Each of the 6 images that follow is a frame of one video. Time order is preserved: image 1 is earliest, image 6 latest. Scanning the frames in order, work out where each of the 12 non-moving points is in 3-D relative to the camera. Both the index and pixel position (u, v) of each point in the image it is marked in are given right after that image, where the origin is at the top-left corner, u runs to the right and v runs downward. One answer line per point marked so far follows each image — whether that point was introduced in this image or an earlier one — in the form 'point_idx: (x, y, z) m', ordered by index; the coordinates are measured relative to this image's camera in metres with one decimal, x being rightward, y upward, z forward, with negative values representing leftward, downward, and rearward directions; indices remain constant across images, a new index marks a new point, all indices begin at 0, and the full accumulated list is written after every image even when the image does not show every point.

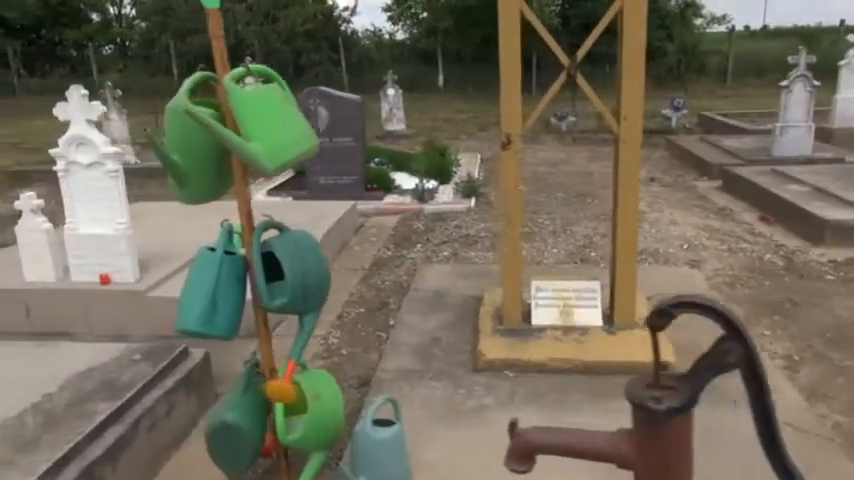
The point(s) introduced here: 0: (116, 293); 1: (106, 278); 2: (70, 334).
0: (-2.3, -0.4, +4.5) m
1: (-2.4, -0.3, +4.6) m
2: (-2.7, -0.7, +4.7) m
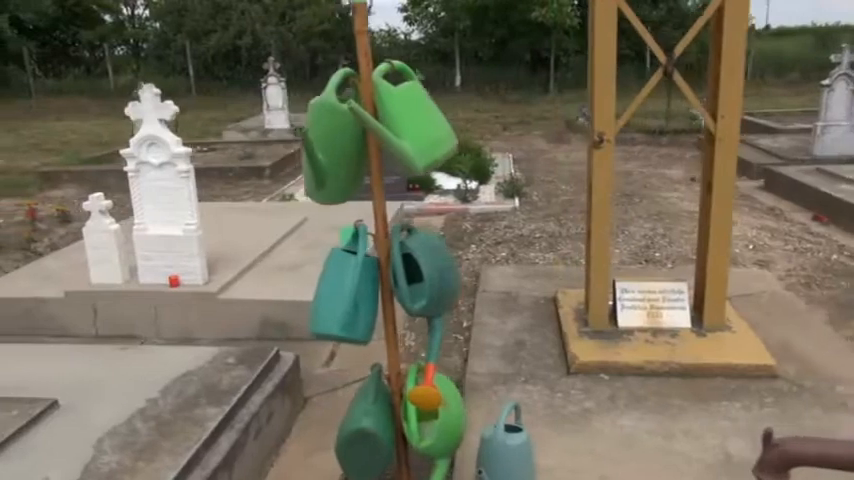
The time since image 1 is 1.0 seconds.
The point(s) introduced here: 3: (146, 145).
0: (-1.8, -0.4, +4.5) m
1: (-1.9, -0.3, +4.5) m
2: (-2.2, -0.7, +4.6) m
3: (-2.0, +0.7, +4.4) m
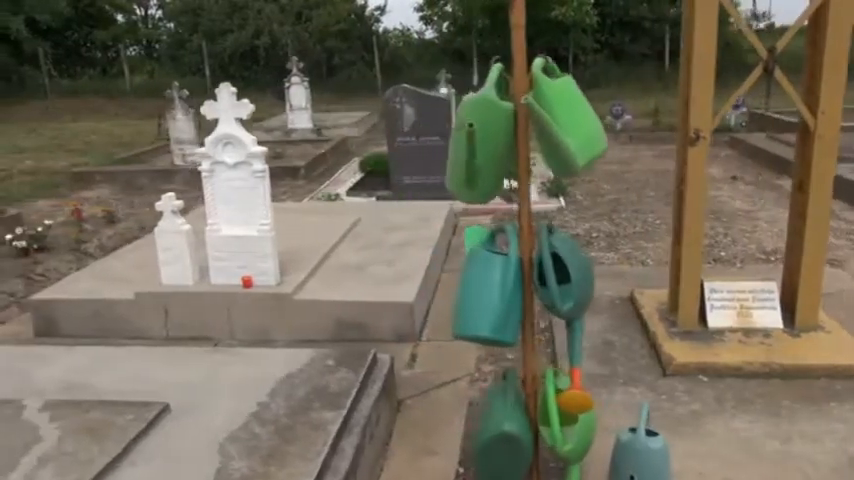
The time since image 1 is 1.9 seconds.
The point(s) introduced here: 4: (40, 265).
0: (-1.2, -0.4, +4.4) m
1: (-1.3, -0.3, +4.5) m
2: (-1.6, -0.7, +4.5) m
3: (-1.4, +0.7, +4.3) m
4: (-3.8, -0.2, +6.0) m
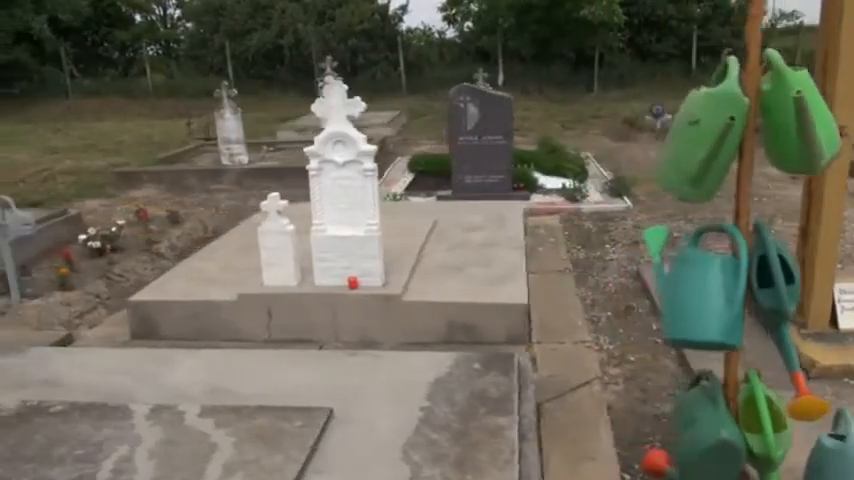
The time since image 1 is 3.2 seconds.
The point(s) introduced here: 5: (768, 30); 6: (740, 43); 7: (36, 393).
0: (-0.4, -0.4, +4.3) m
1: (-0.5, -0.3, +4.4) m
2: (-0.8, -0.7, +4.4) m
3: (-0.7, +0.7, +4.2) m
4: (-3.0, -0.2, +5.9) m
5: (+10.5, +6.5, +18.9) m
6: (+9.4, +5.9, +18.3) m
7: (-2.0, -0.8, +3.2) m
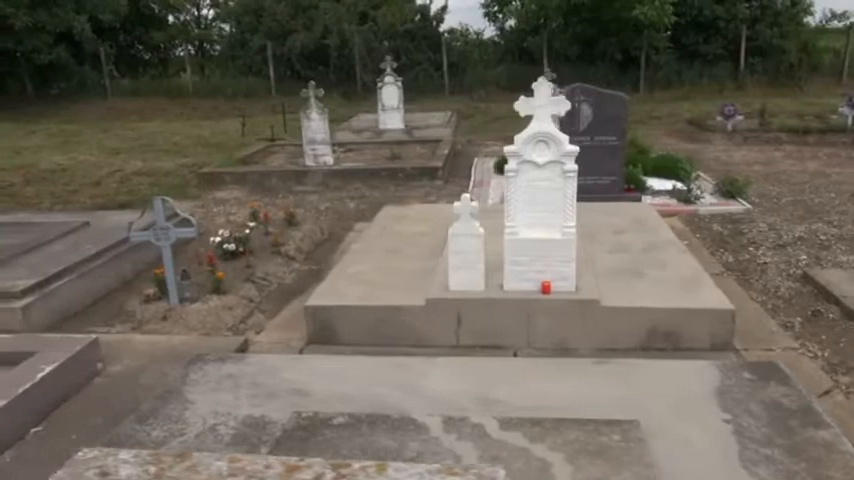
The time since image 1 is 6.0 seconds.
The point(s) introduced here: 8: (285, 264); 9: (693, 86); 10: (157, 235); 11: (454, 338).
0: (+0.9, -0.4, +4.2) m
1: (+0.8, -0.3, +4.3) m
2: (+0.5, -0.8, +4.3) m
3: (+0.7, +0.7, +4.1) m
4: (-1.6, -0.3, +5.7) m
5: (+11.9, +6.5, +18.8) m
6: (+10.8, +5.8, +18.2) m
7: (-0.7, -0.8, +3.1) m
8: (-1.4, -0.2, +6.0) m
9: (+8.0, +4.7, +18.4) m
10: (-2.1, 0.0, +4.9) m
11: (+0.2, -0.7, +4.3) m
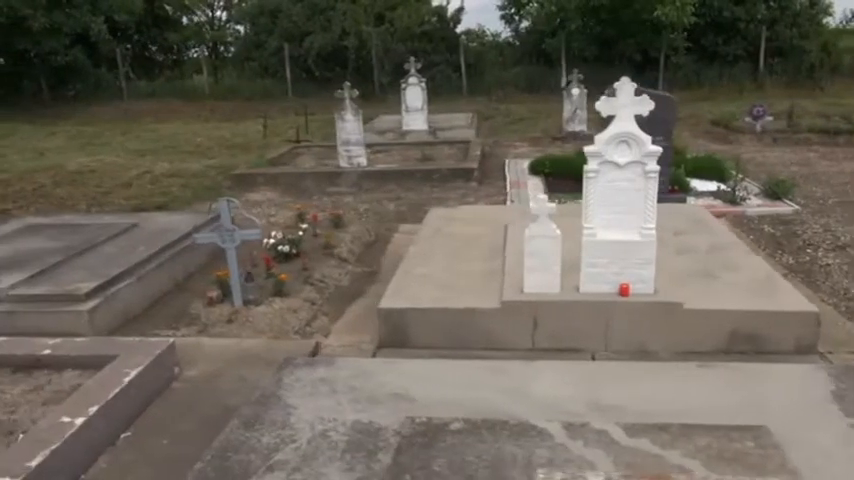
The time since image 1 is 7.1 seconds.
0: (+1.5, -0.4, +4.1) m
1: (+1.4, -0.3, +4.2) m
2: (+1.1, -0.8, +4.3) m
3: (+1.2, +0.6, +4.0) m
4: (-1.1, -0.3, +5.7) m
5: (+12.5, +6.4, +18.8) m
6: (+11.3, +5.8, +18.2) m
7: (-0.1, -0.8, +3.0) m
8: (-0.9, -0.2, +5.9) m
9: (+8.5, +4.6, +18.4) m
10: (-1.6, 0.0, +4.8) m
11: (+0.7, -0.7, +4.3) m
